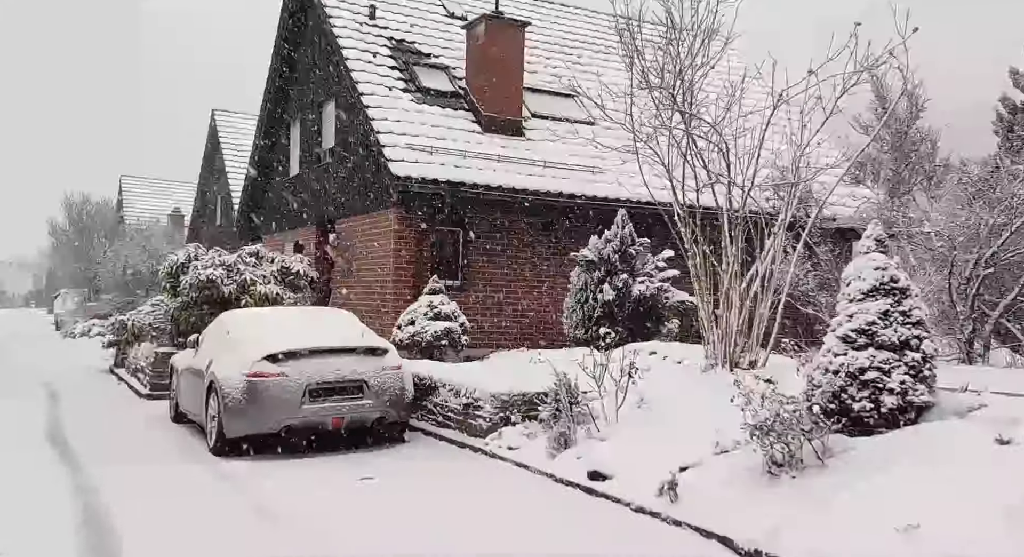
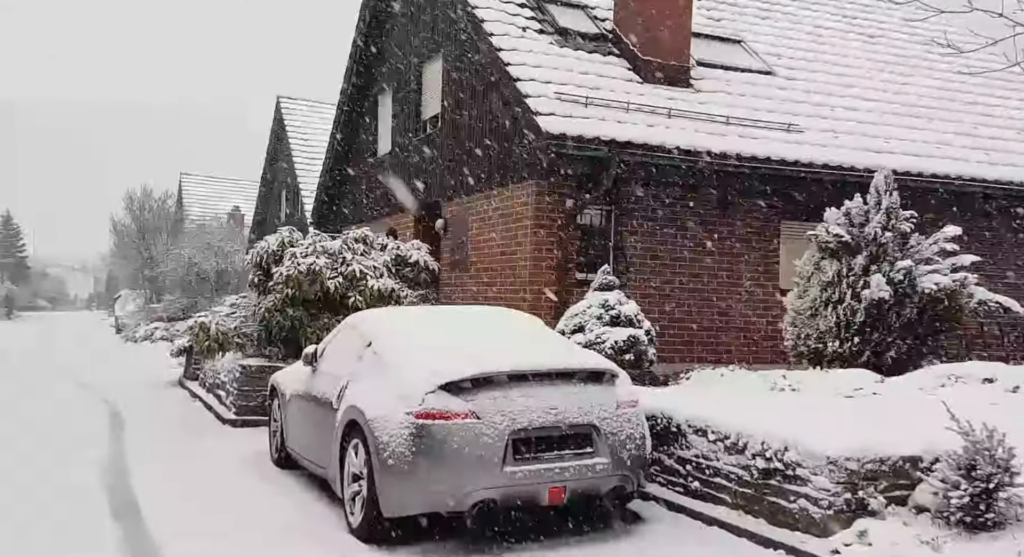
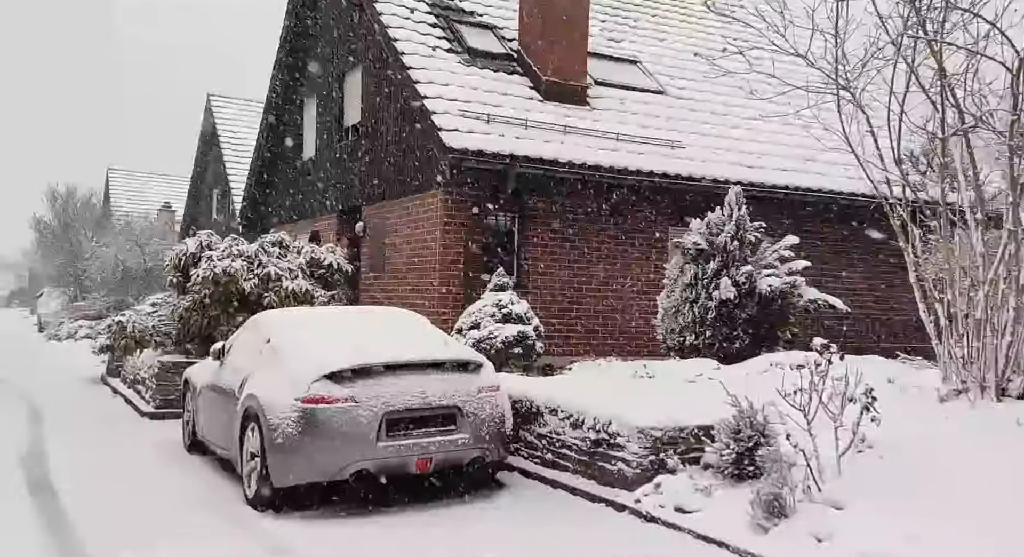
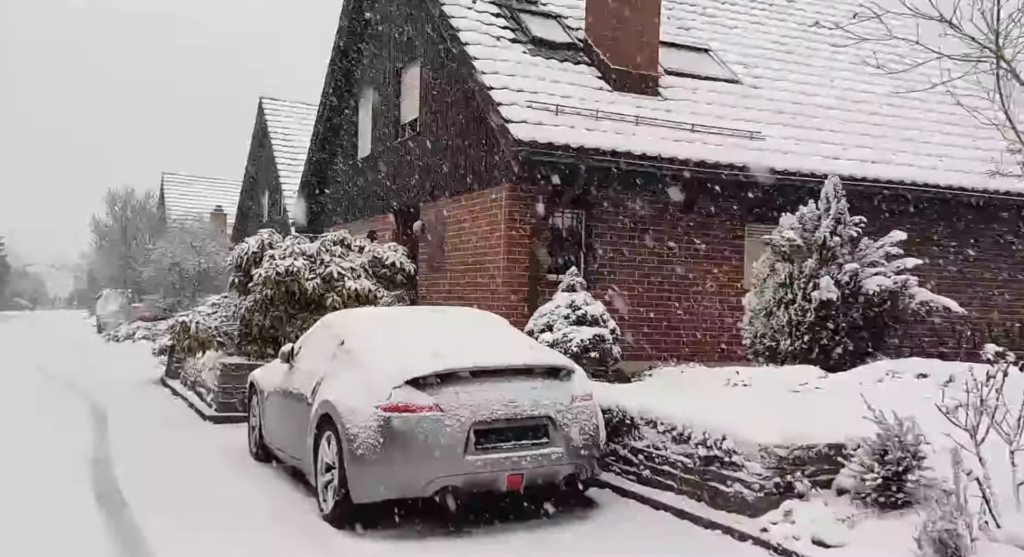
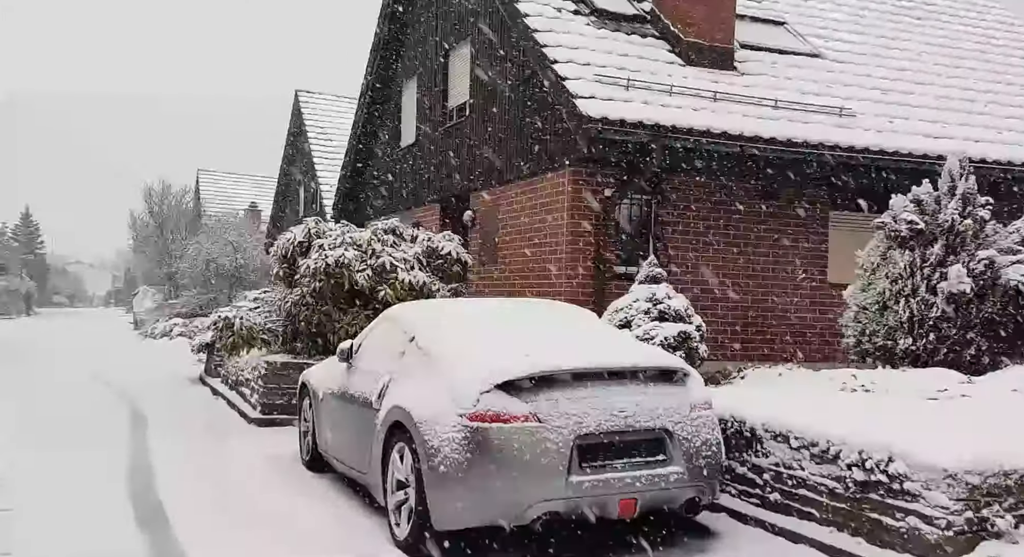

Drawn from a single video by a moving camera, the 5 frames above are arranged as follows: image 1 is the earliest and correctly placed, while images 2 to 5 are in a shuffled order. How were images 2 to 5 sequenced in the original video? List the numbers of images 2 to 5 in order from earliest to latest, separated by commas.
3, 4, 2, 5
